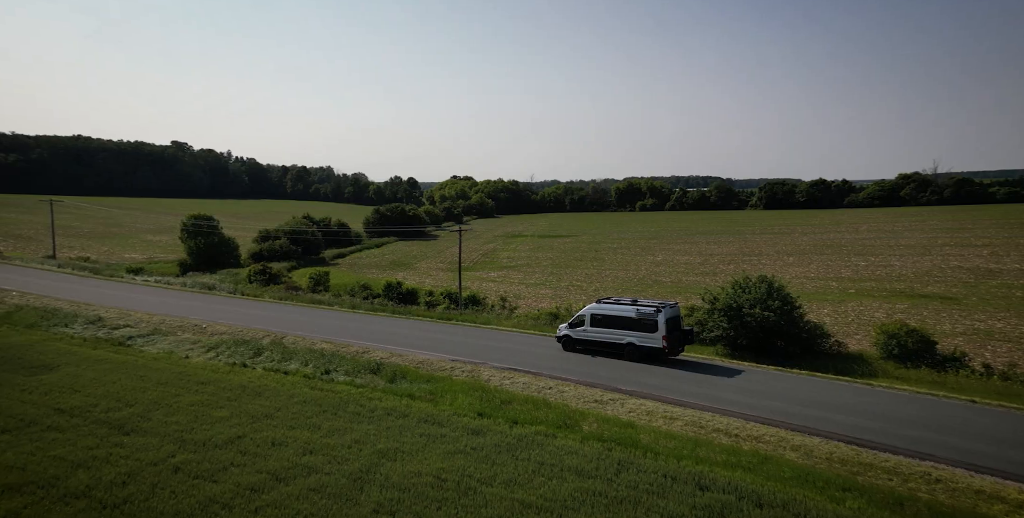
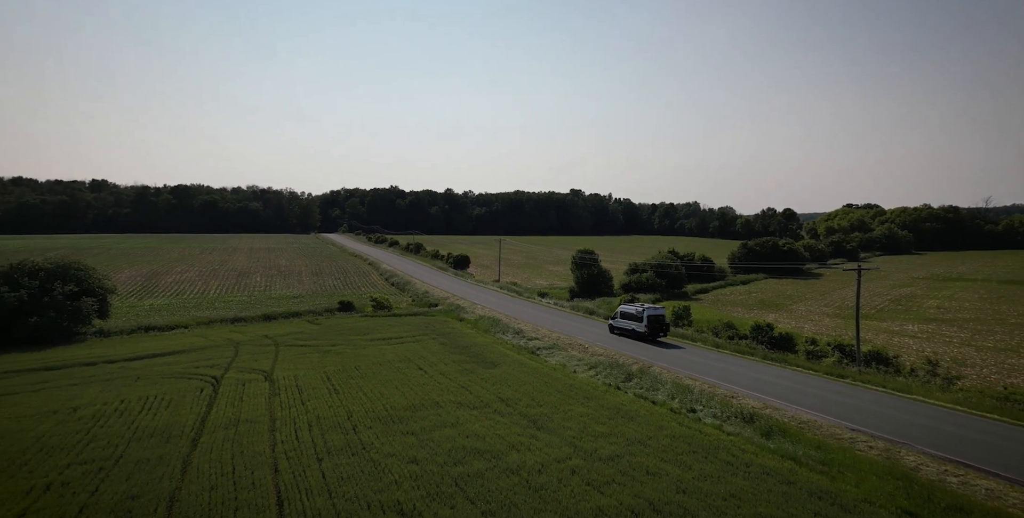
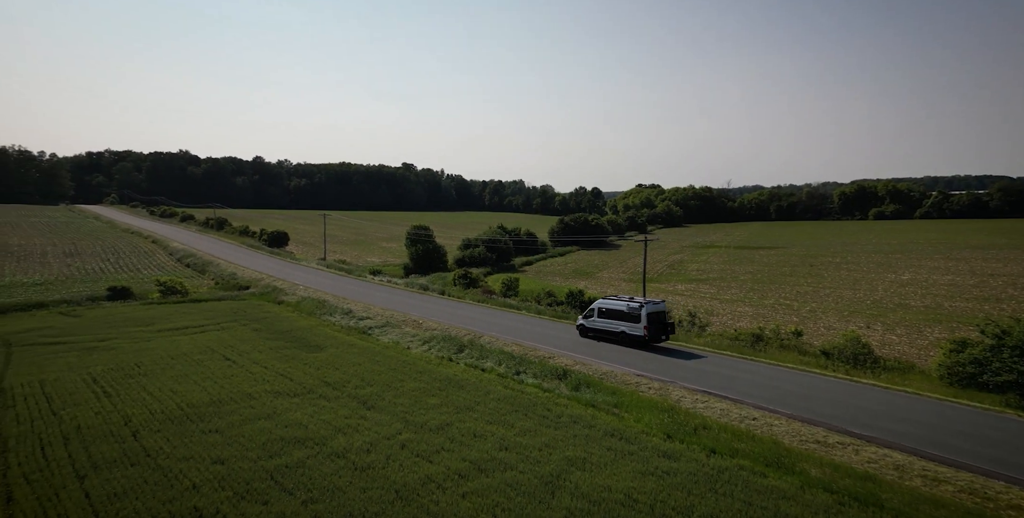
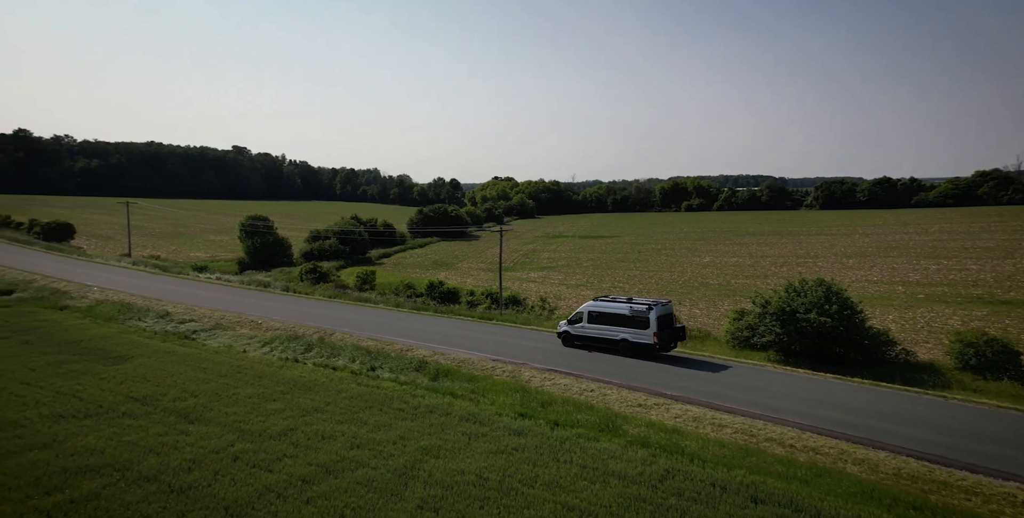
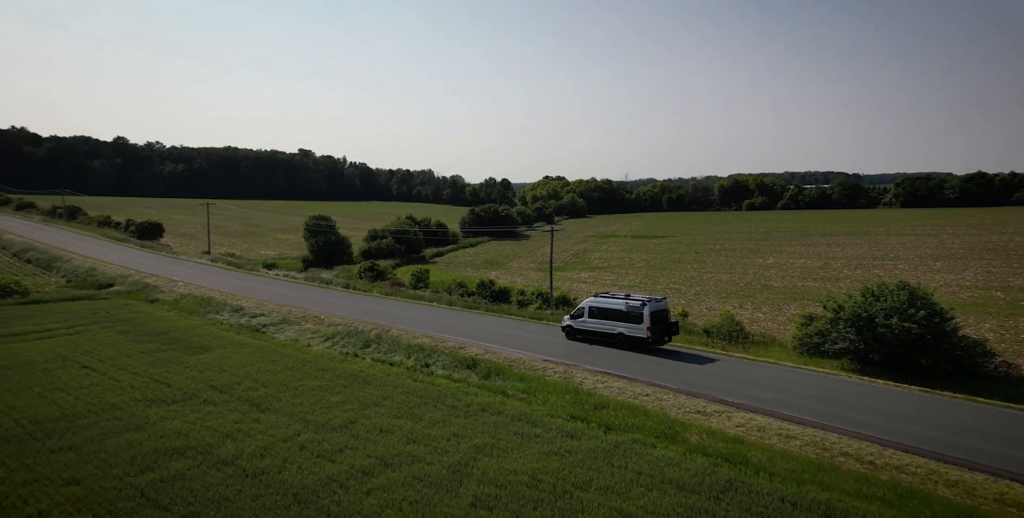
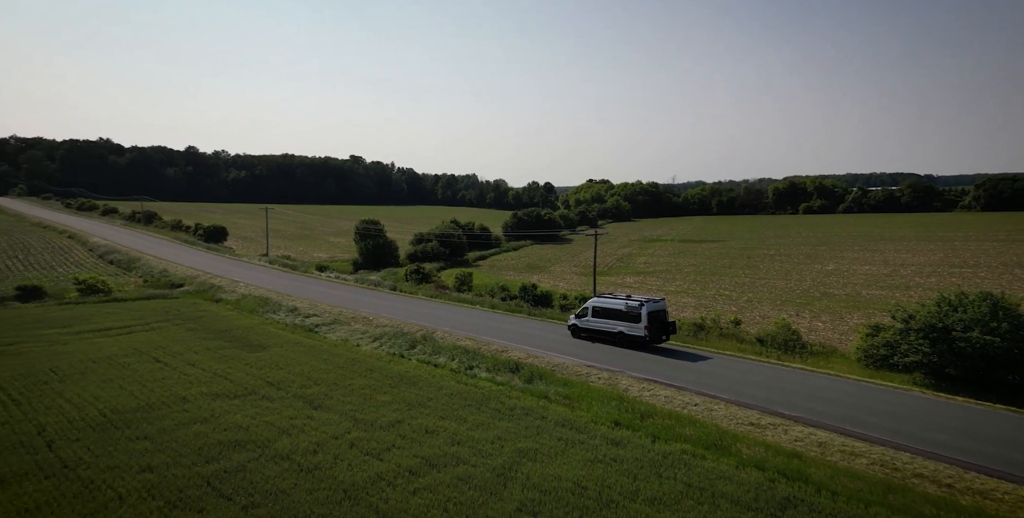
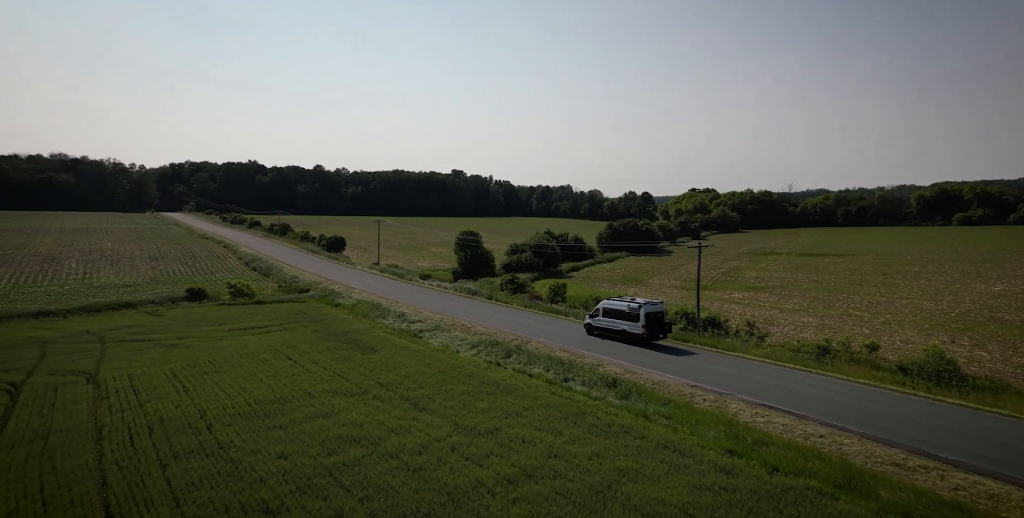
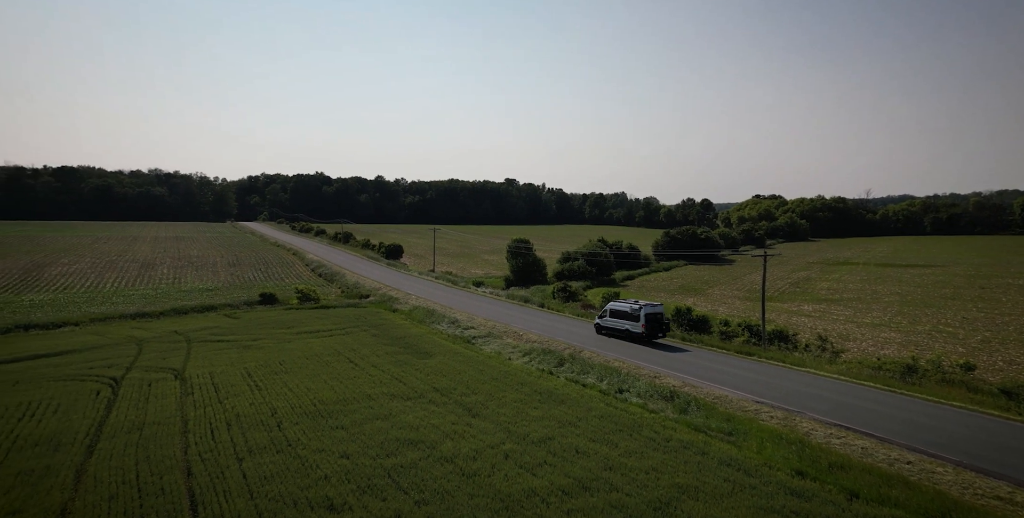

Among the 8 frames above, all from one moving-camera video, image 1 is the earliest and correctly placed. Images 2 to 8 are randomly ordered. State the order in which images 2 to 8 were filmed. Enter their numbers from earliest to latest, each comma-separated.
4, 5, 6, 3, 7, 8, 2
